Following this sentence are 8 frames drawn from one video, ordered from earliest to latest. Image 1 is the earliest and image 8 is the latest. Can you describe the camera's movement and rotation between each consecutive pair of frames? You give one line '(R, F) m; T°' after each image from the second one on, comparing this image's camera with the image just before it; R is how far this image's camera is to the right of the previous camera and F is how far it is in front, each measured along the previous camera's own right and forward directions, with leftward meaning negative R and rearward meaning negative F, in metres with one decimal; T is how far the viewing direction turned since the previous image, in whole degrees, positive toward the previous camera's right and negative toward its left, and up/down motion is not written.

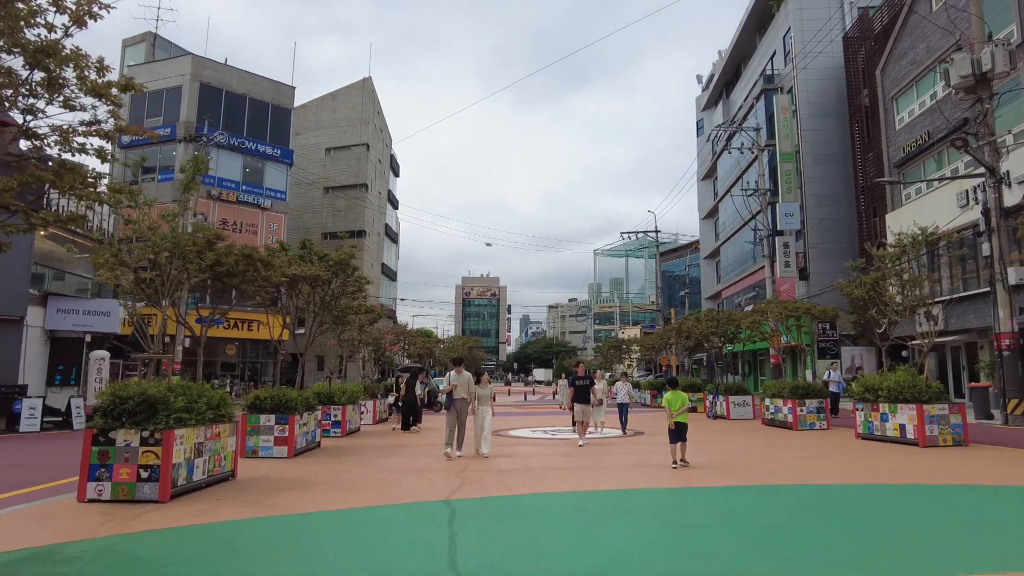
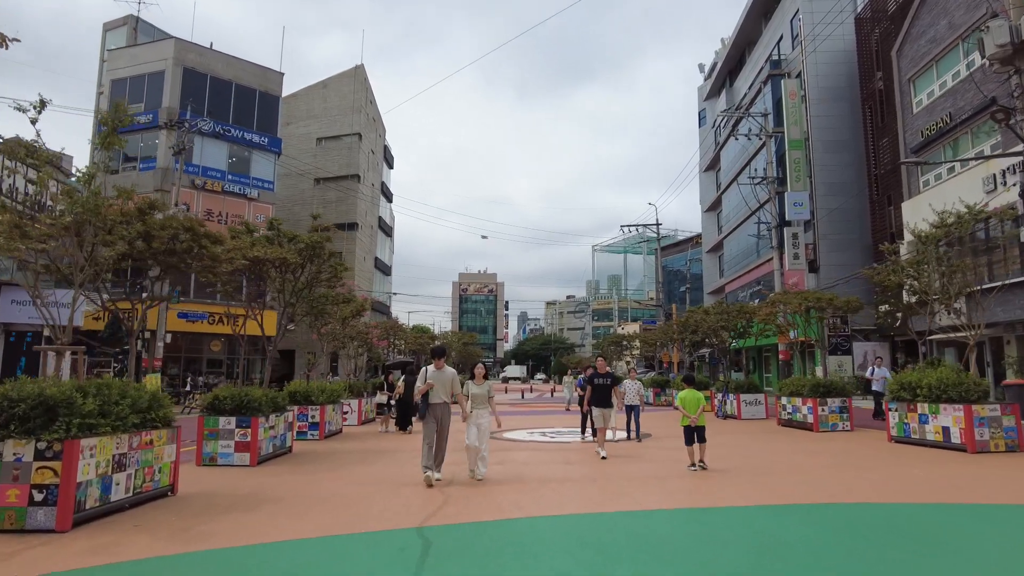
(+0.1, +1.5) m; 0°
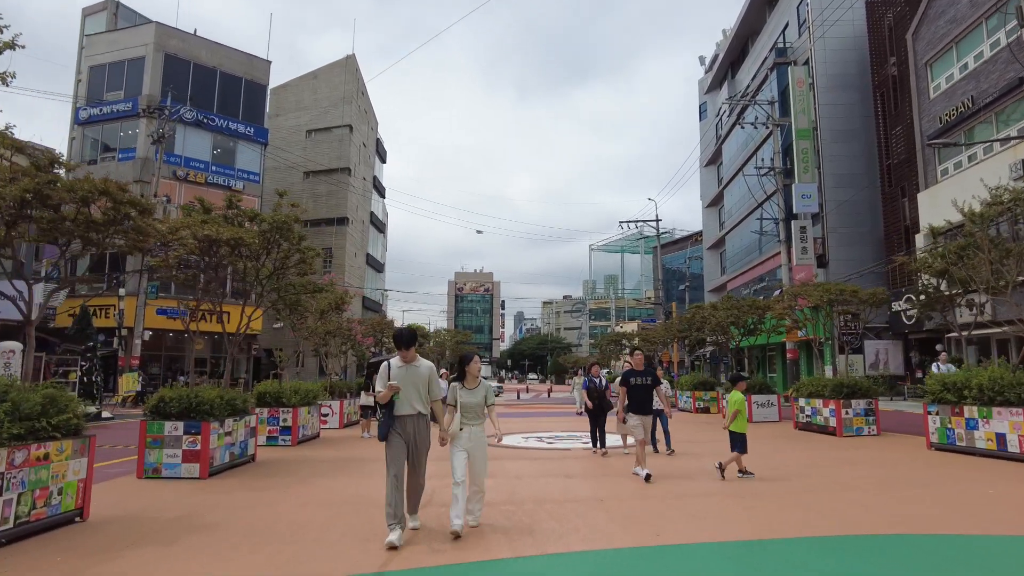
(+0.1, +1.5) m; 0°
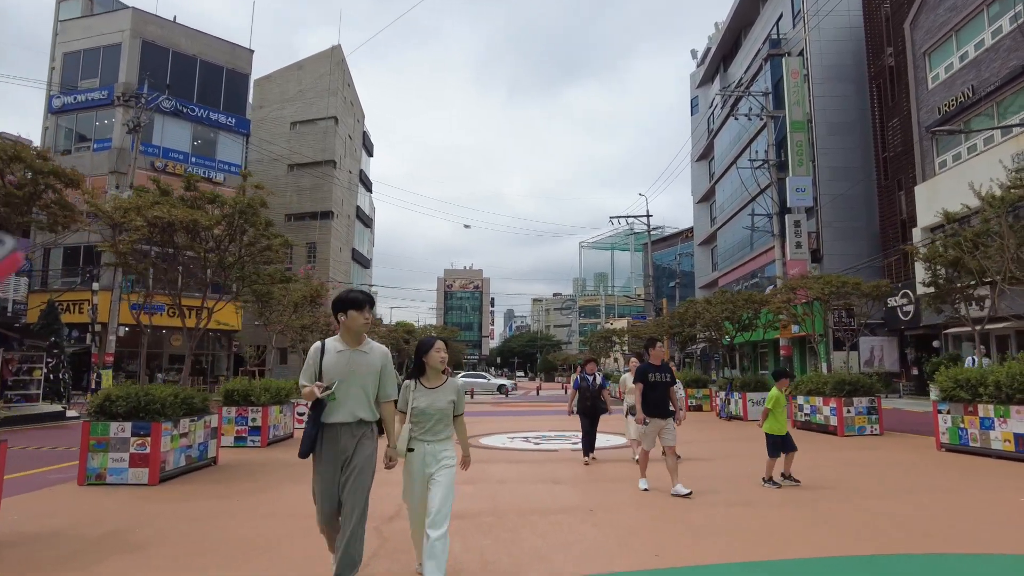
(+0.1, +0.8) m; +1°
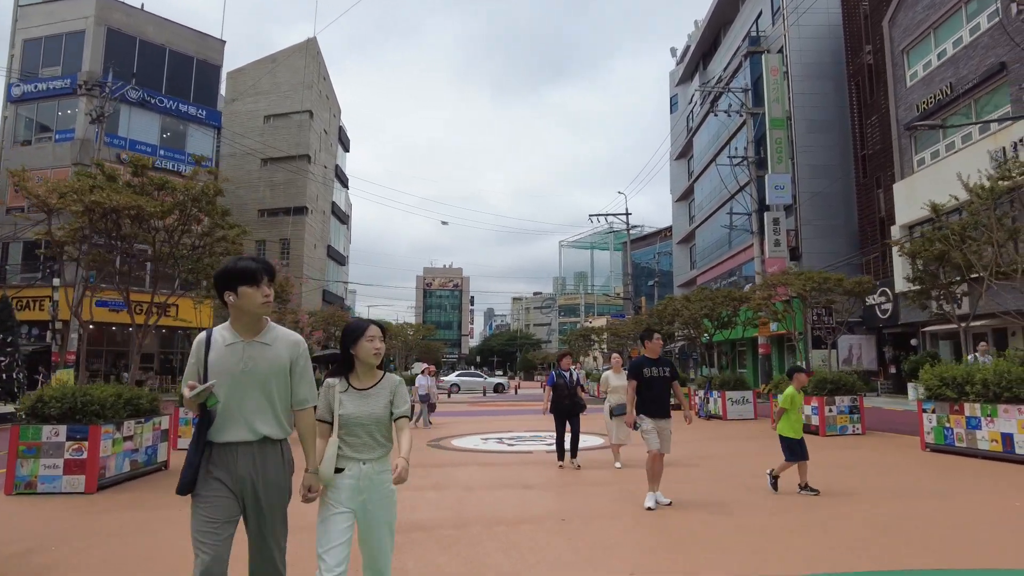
(+0.1, +0.5) m; +2°
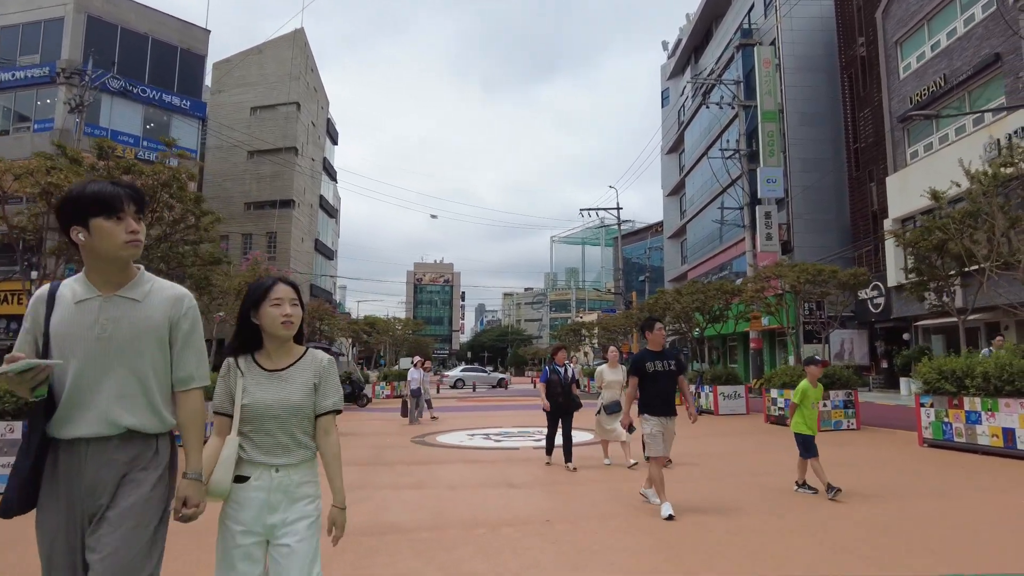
(+0.1, +0.4) m; +1°
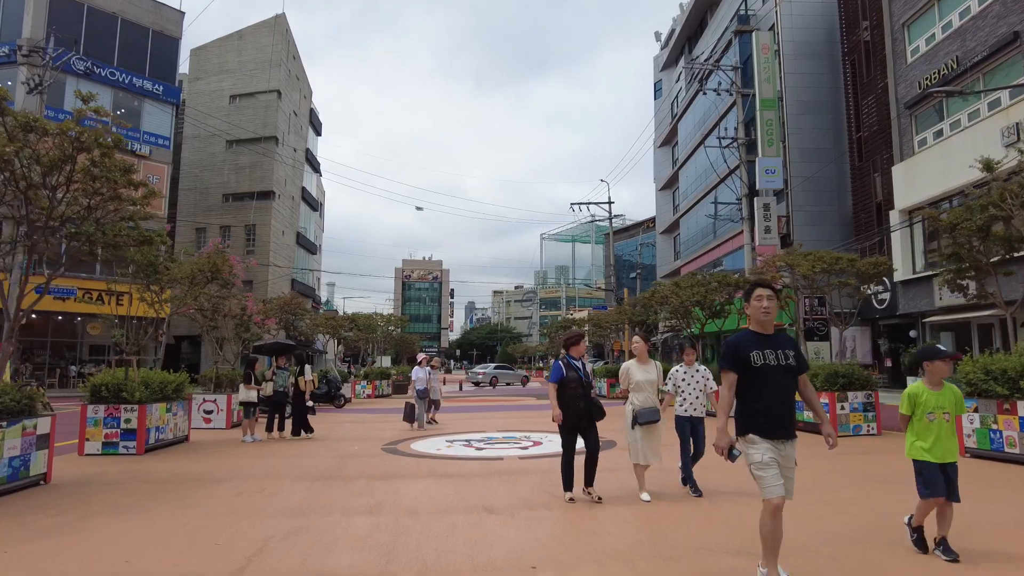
(+0.1, +1.4) m; +1°
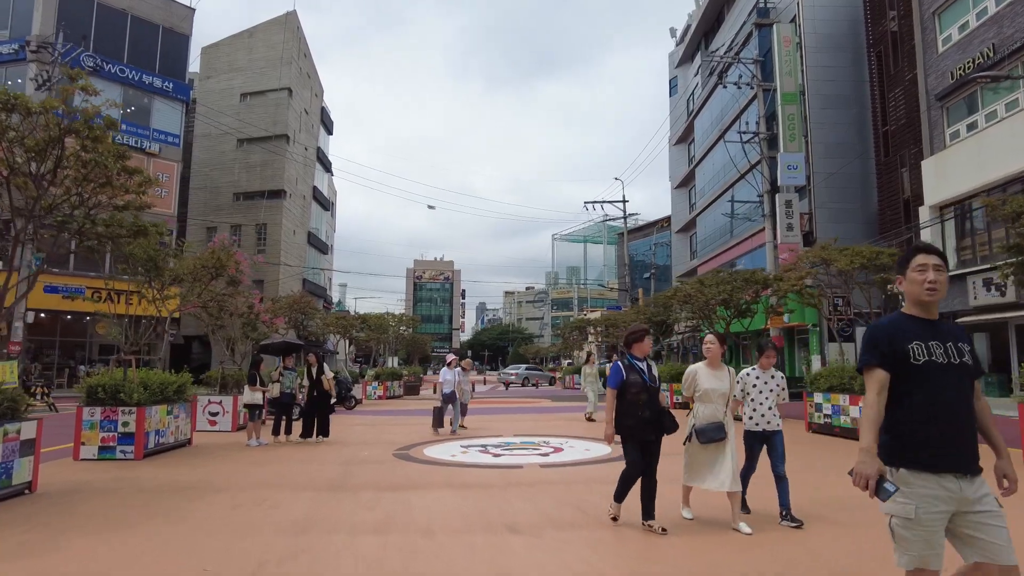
(-0.1, +0.7) m; -1°
